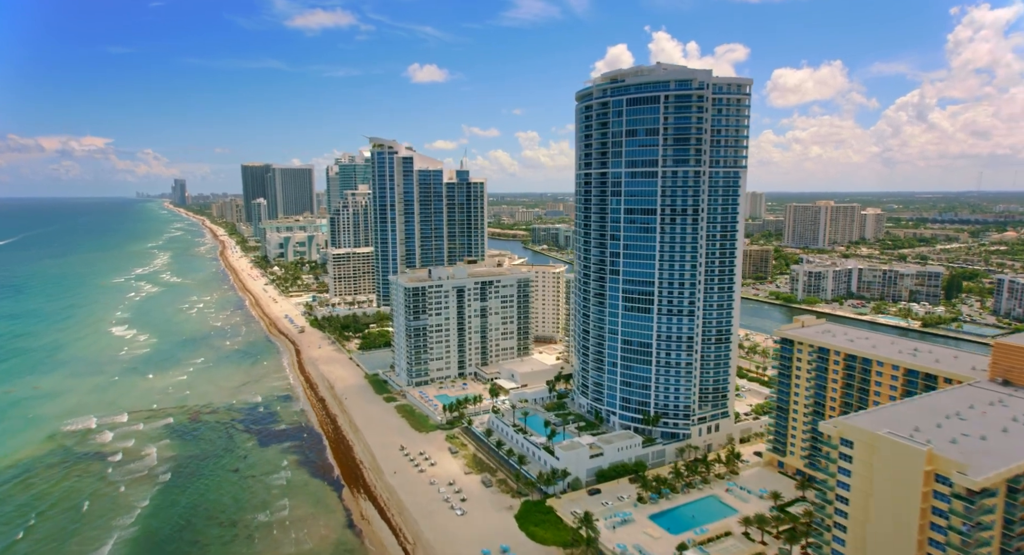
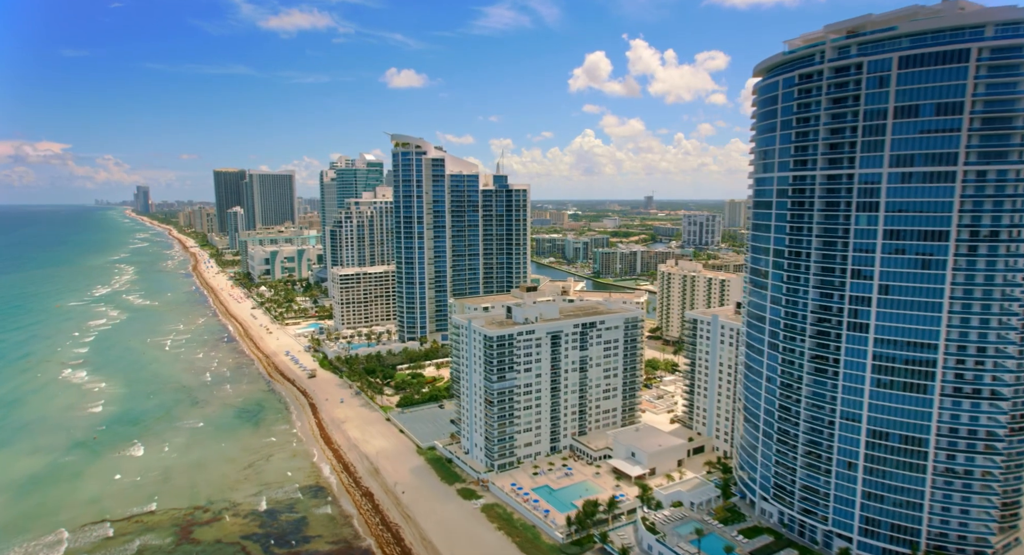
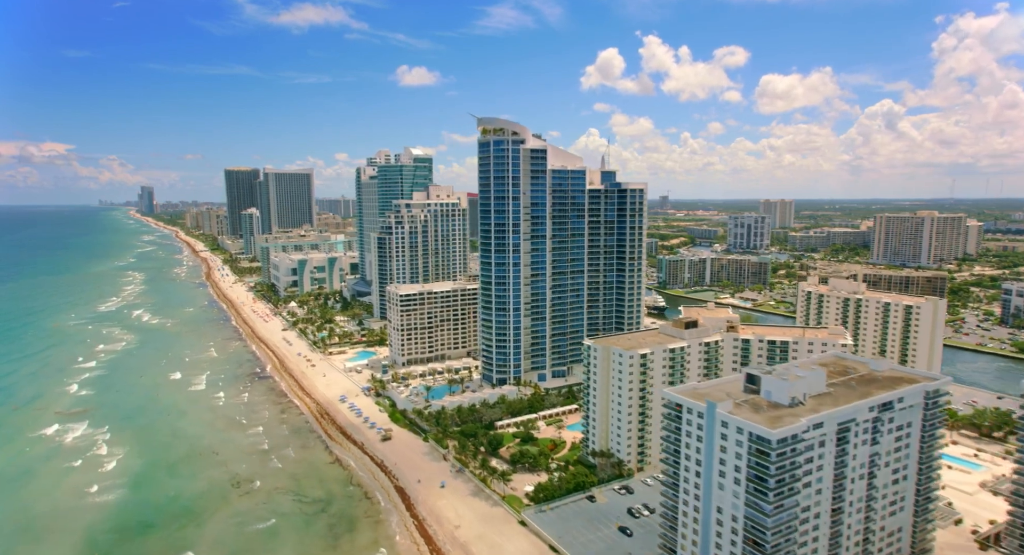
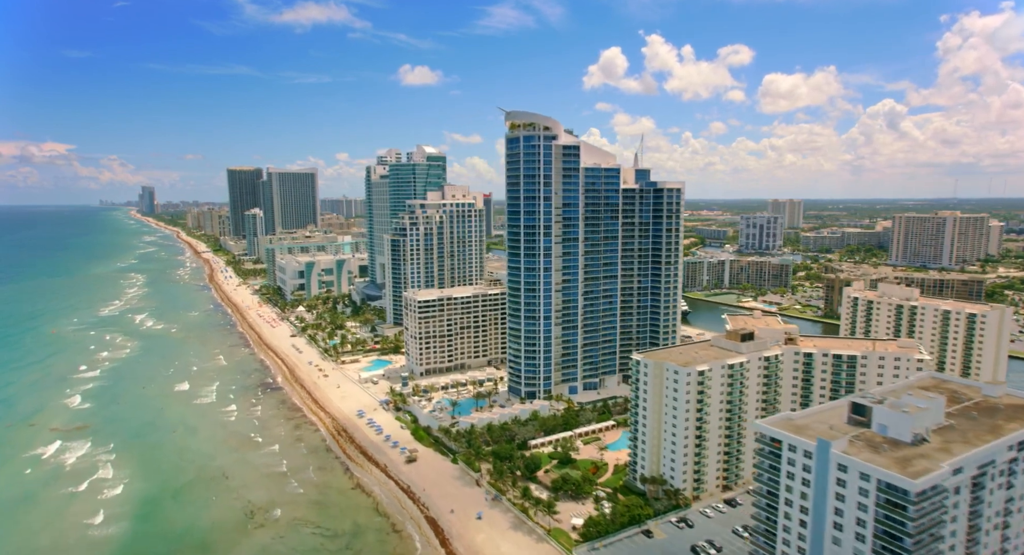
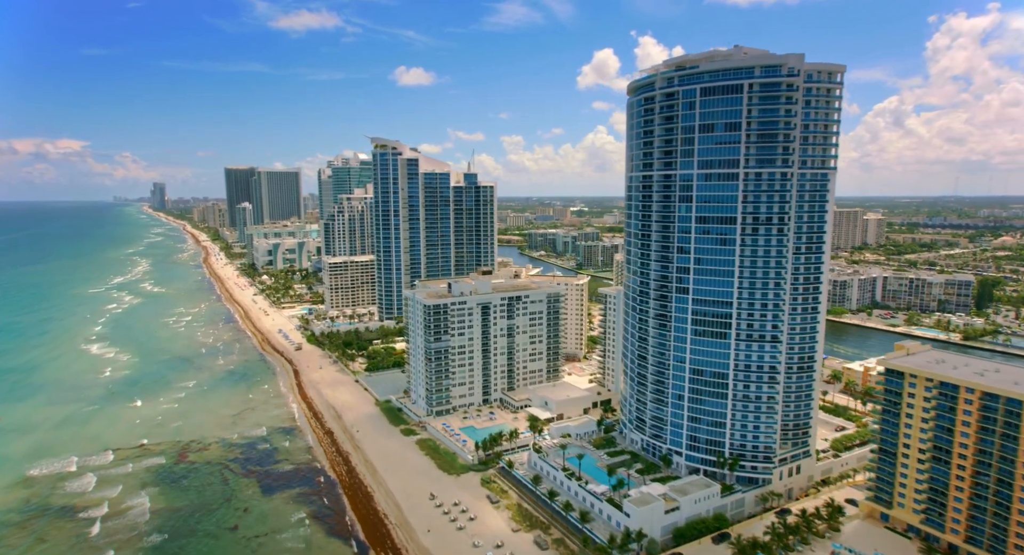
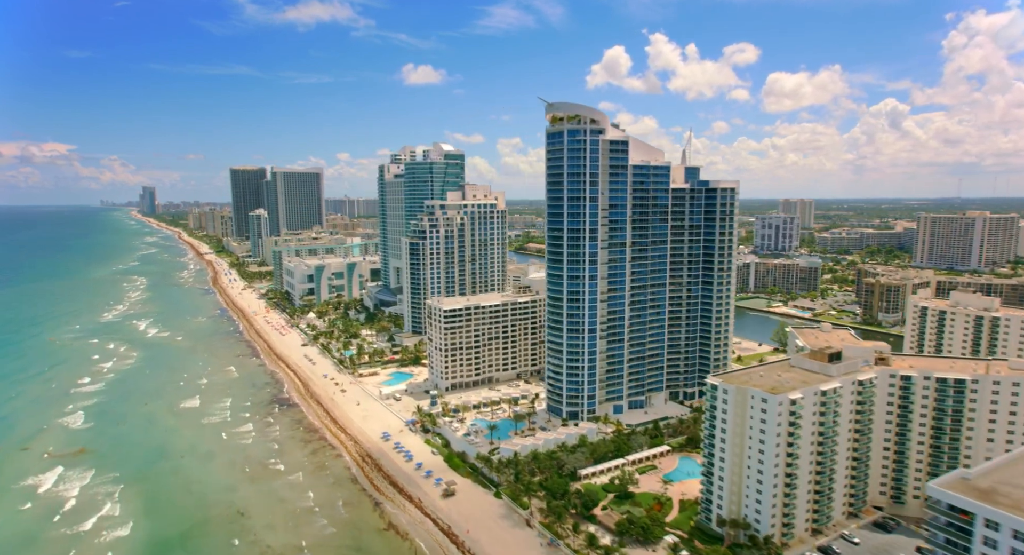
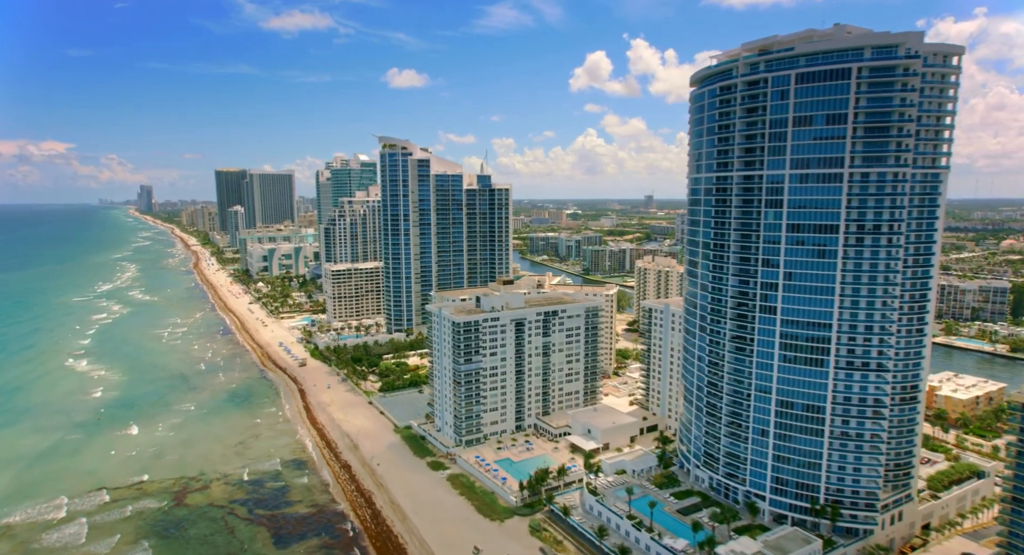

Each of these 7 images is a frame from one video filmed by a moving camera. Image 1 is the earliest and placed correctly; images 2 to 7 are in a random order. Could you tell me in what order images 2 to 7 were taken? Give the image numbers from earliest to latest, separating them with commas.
5, 7, 2, 3, 4, 6
